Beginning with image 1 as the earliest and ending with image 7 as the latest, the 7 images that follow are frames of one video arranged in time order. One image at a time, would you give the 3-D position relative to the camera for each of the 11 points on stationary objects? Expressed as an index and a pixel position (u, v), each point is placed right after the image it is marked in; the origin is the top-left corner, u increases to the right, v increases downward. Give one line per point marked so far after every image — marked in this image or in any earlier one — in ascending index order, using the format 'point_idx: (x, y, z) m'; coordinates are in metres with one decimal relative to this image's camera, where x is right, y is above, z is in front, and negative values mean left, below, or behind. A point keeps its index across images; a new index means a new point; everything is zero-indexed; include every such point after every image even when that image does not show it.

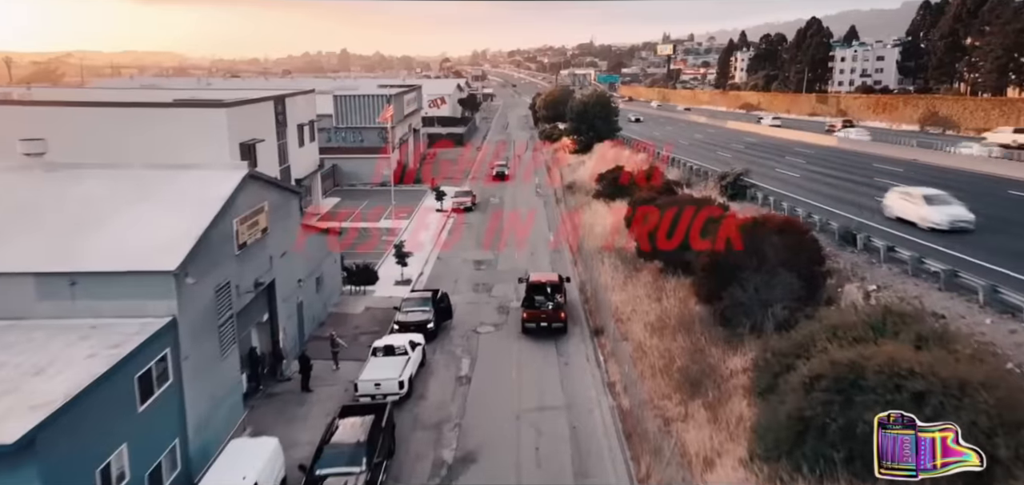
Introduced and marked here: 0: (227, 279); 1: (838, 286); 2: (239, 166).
0: (-4.8, -0.6, +12.1) m
1: (+6.4, -0.9, +14.2) m
2: (-5.1, +1.4, +13.5) m
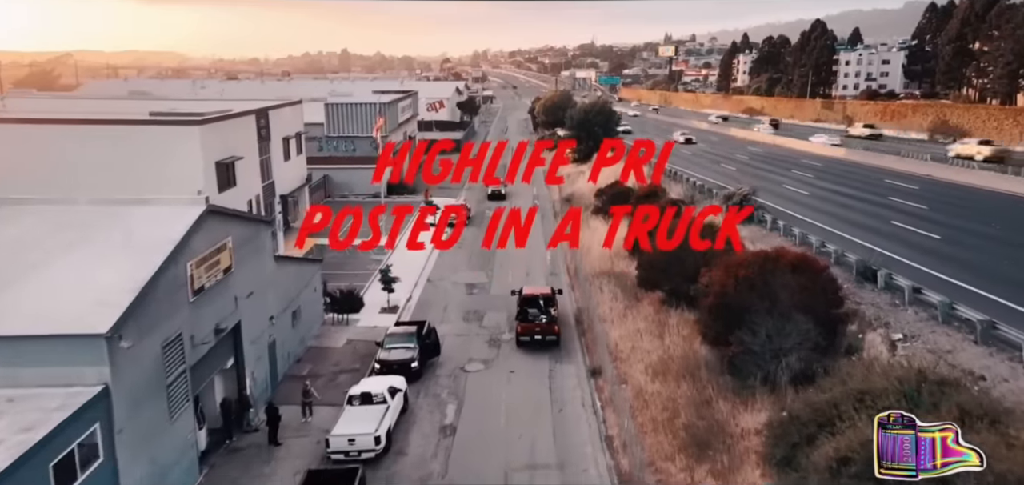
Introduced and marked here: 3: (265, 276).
0: (-5.0, -1.3, +10.8) m
1: (+6.2, -1.6, +12.9) m
2: (-5.3, +0.7, +12.2) m
3: (-5.1, -0.7, +15.1) m
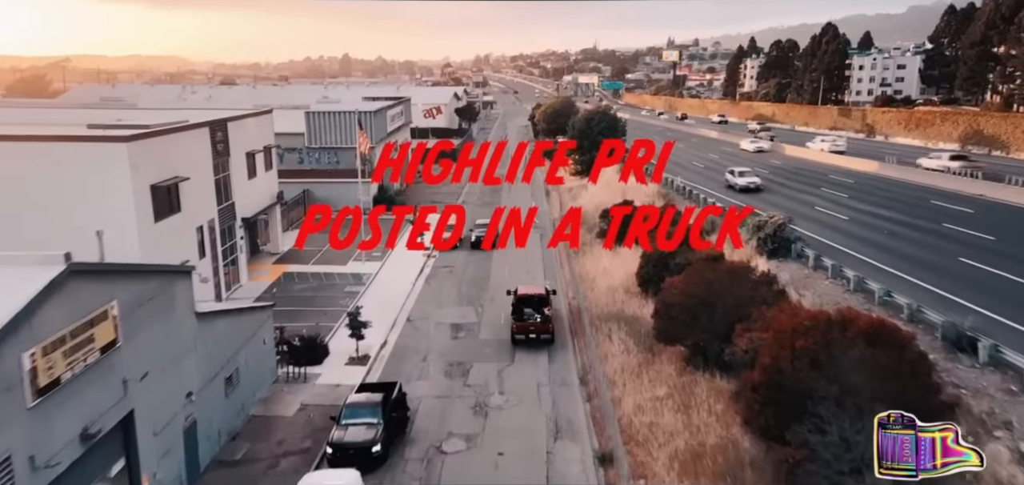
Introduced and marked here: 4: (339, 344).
0: (-5.2, -2.2, +7.5) m
1: (+6.0, -2.5, +9.5) m
2: (-5.6, -0.2, +8.8) m
3: (-5.4, -1.6, +11.7) m
4: (-4.5, -2.6, +18.7) m
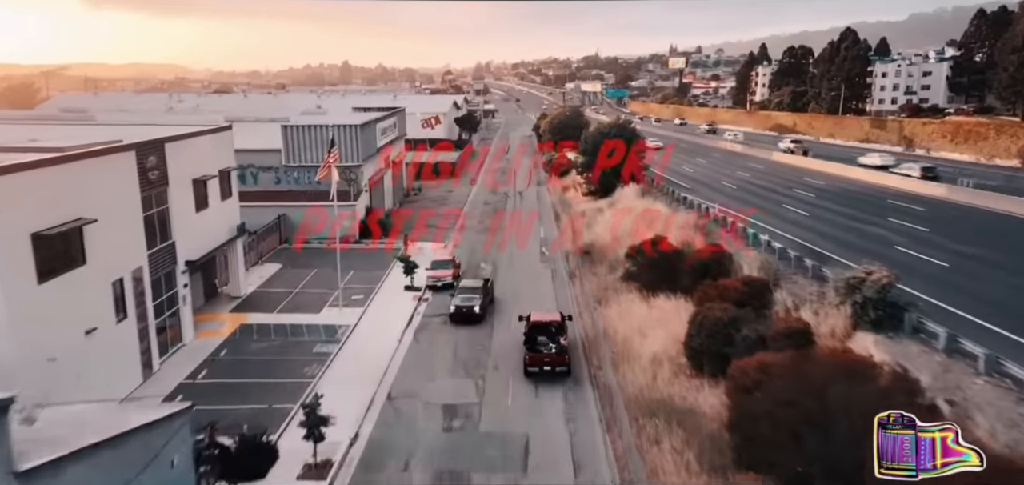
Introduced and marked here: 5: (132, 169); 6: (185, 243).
0: (-5.0, -3.3, +2.8) m
1: (+6.2, -3.7, +4.8) m
2: (-5.4, -1.3, +4.1) m
3: (-5.2, -2.8, +7.0) m
4: (-4.3, -3.9, +14.0) m
5: (-8.8, +1.7, +16.8) m
6: (-8.9, 0.0, +19.8) m
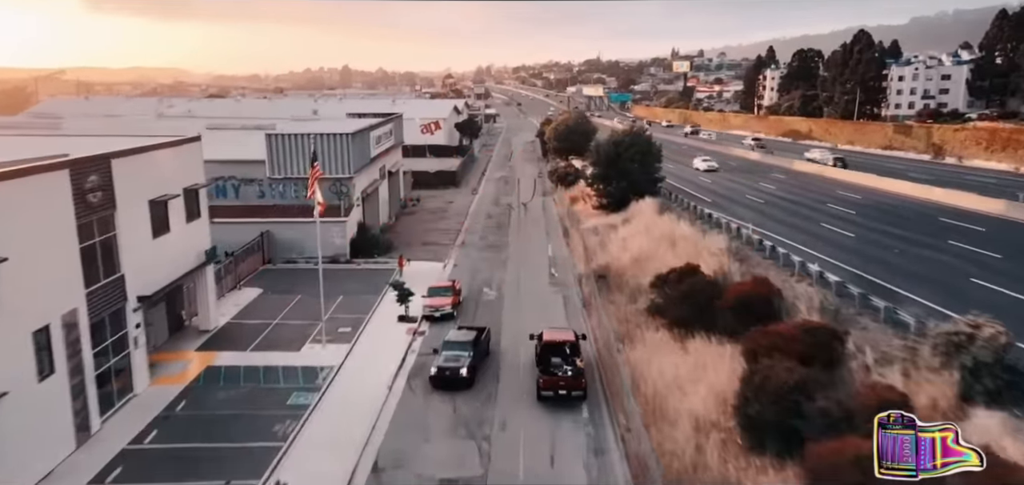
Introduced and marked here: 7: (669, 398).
0: (-4.8, -4.0, -0.1) m
1: (+6.4, -4.3, +1.9) m
2: (-5.2, -2.0, +1.3) m
3: (-4.9, -3.5, +4.1) m
4: (-4.0, -4.6, +11.1) m
5: (-8.6, +1.0, +13.9) m
6: (-8.7, -0.7, +16.9) m
7: (+3.2, -3.1, +15.0) m
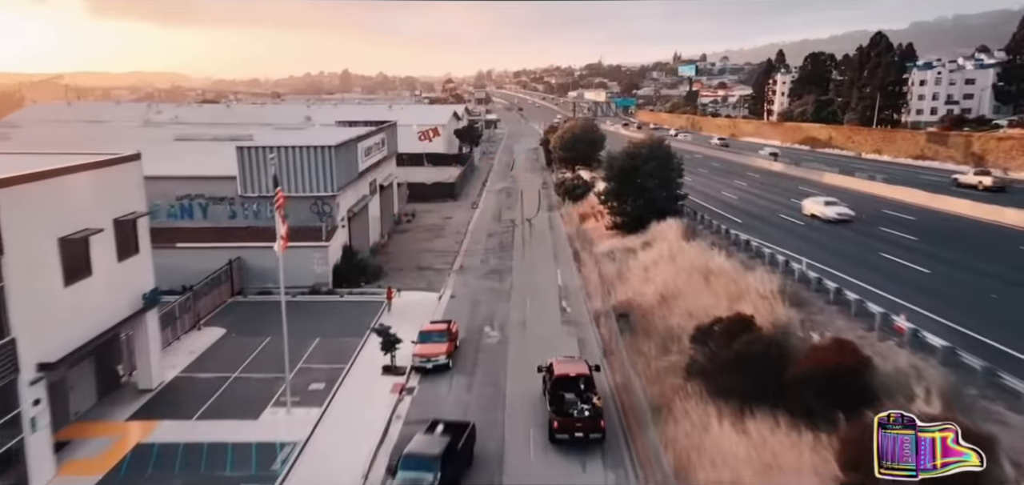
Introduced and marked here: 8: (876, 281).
0: (-4.7, -4.8, -3.8) m
1: (+6.6, -5.2, -1.9) m
2: (-5.0, -2.8, -2.4) m
3: (-4.8, -4.3, +0.4) m
4: (-3.9, -5.5, +7.3) m
5: (-8.5, +0.1, +10.2) m
6: (-8.5, -1.7, +13.2) m
7: (+3.3, -4.0, +11.3) m
8: (+9.1, -1.1, +18.2) m
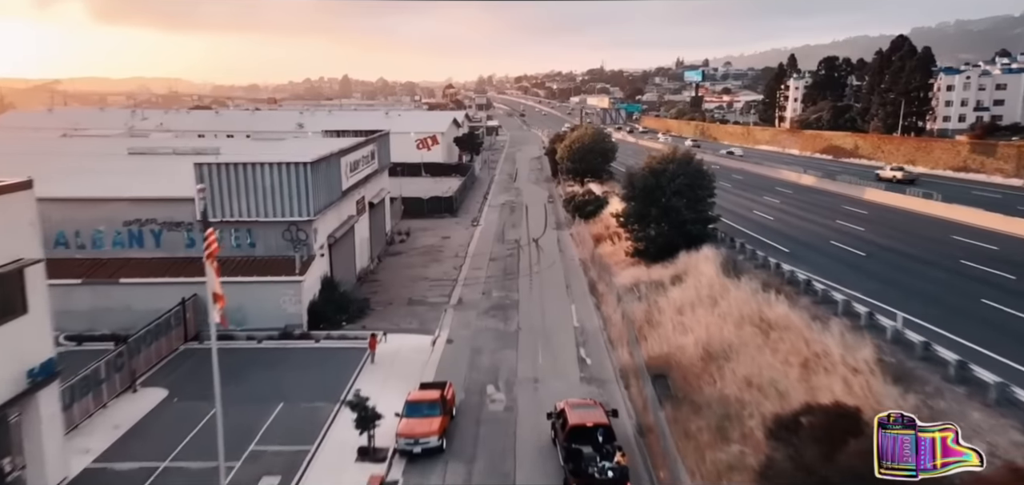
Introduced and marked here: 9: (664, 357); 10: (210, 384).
0: (-4.5, -5.7, -8.0) m
1: (+6.8, -6.0, -6.1) m
2: (-4.8, -3.7, -6.6) m
3: (-4.6, -5.2, -3.7) m
4: (-3.7, -6.4, +3.2) m
5: (-8.2, -0.9, +6.1) m
6: (-8.3, -2.6, +9.1) m
7: (+3.5, -5.0, +7.1) m
8: (+9.4, -2.1, +14.0) m
9: (+3.8, -2.9, +18.2) m
10: (-7.7, -3.8, +17.9) m
